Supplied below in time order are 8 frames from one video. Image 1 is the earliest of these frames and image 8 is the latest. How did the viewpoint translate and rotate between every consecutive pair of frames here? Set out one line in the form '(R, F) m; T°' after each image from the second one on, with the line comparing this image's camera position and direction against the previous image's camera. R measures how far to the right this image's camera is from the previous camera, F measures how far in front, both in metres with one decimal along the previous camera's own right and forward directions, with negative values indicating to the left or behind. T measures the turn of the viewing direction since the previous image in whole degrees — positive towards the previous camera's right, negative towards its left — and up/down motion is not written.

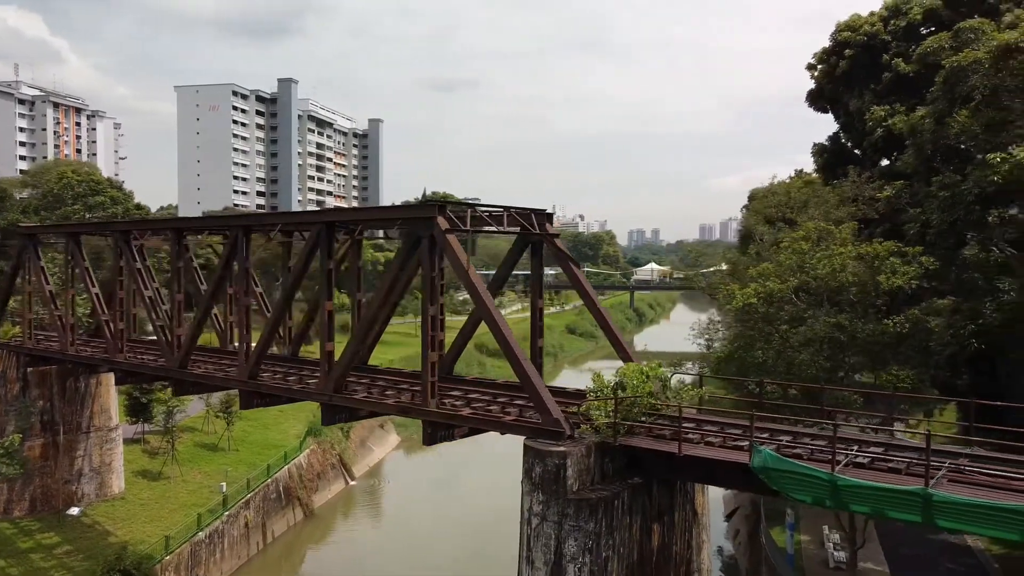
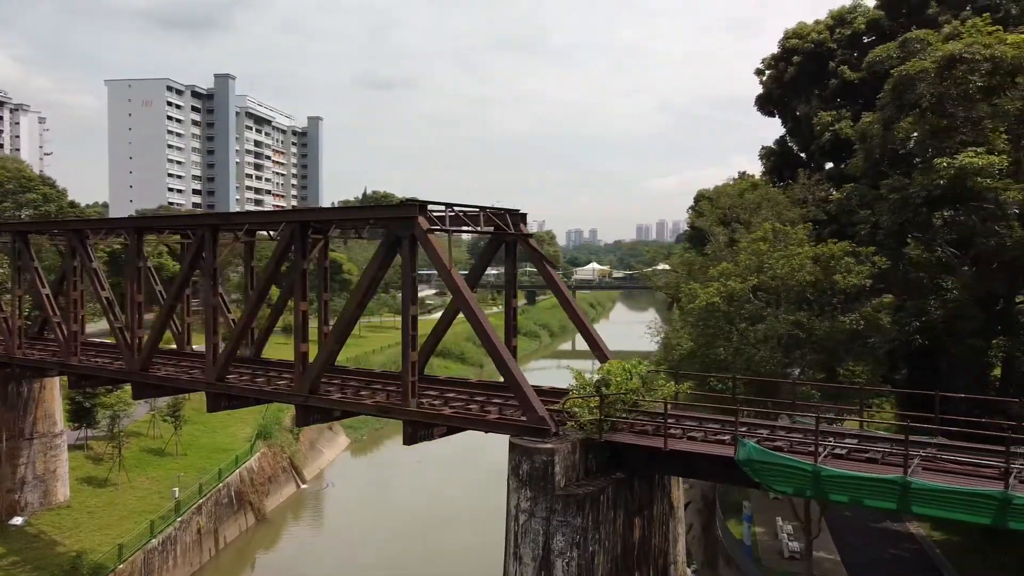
(-0.5, -0.1) m; +4°
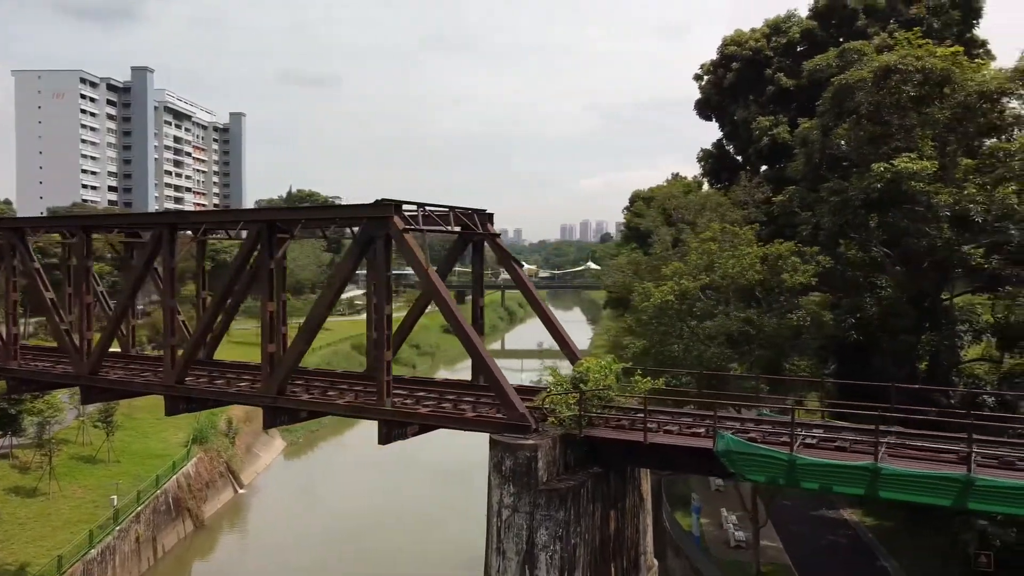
(-0.6, -0.1) m; +5°
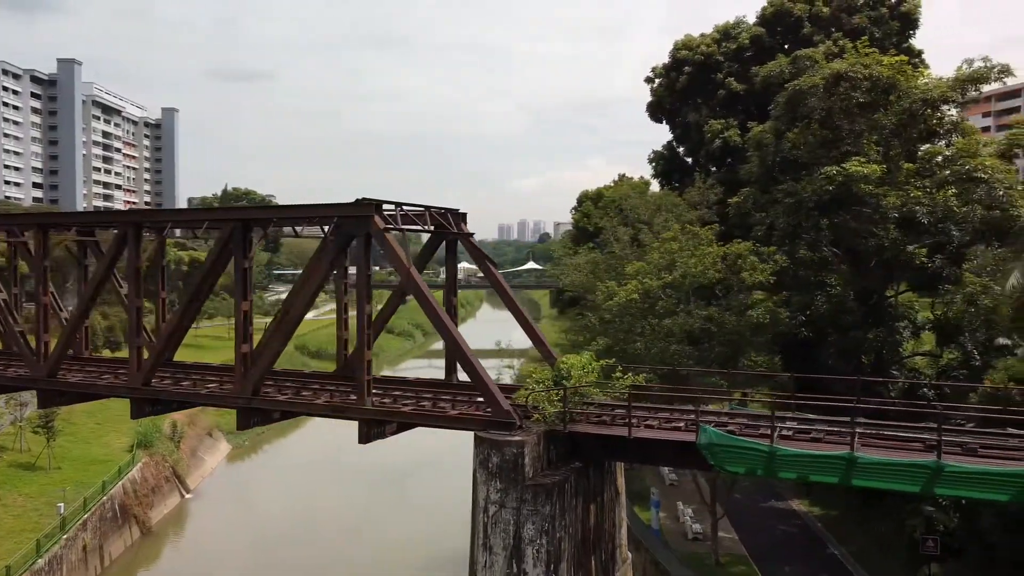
(-0.5, -0.1) m; +4°
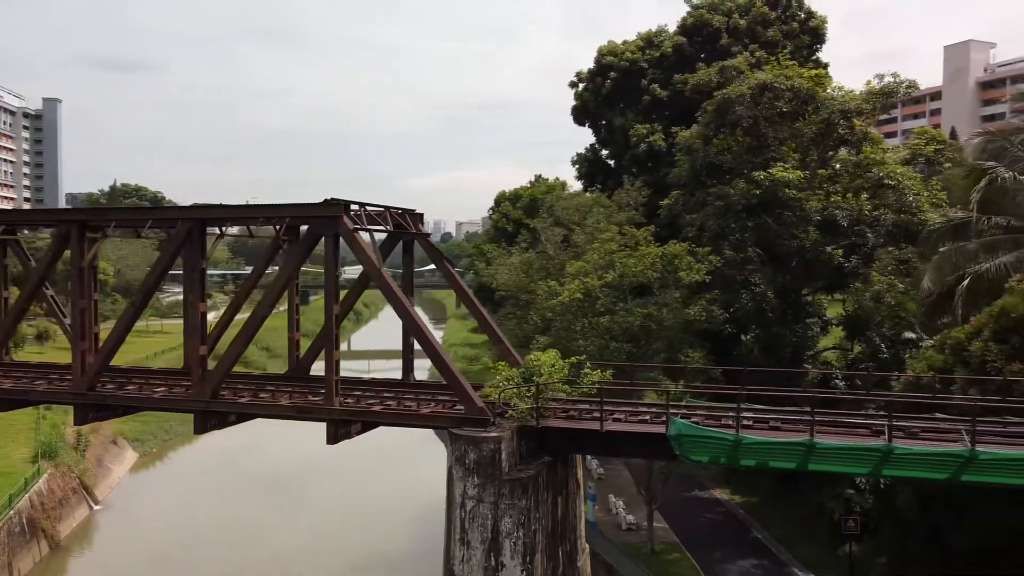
(-0.8, -0.2) m; +7°
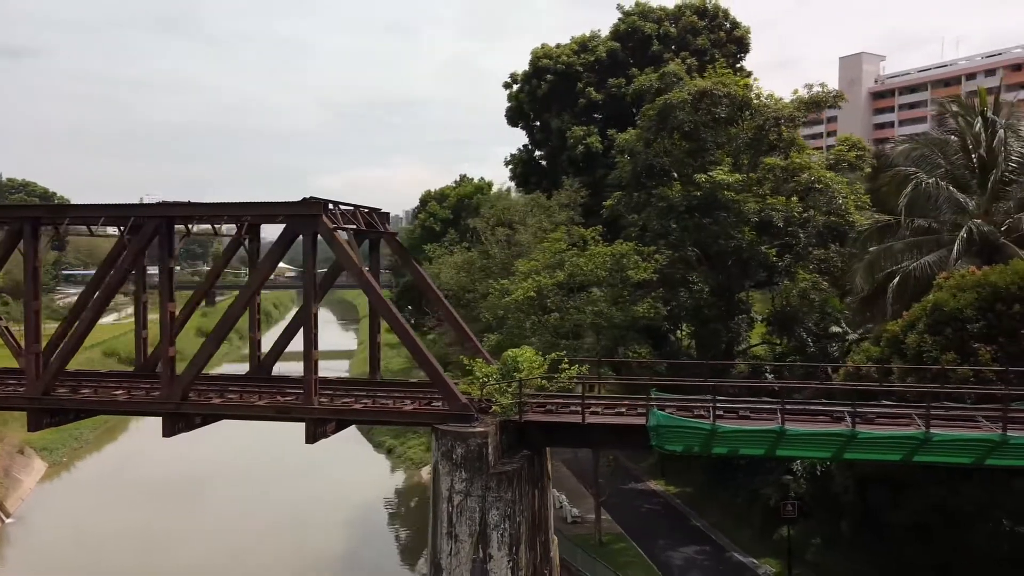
(-0.8, -0.2) m; +6°
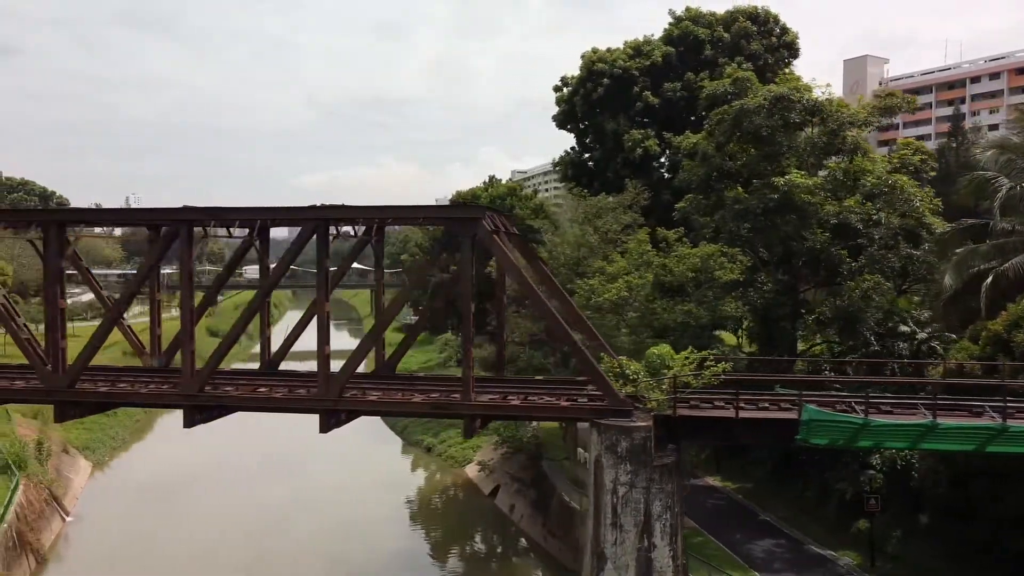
(-2.0, -0.4) m; +1°
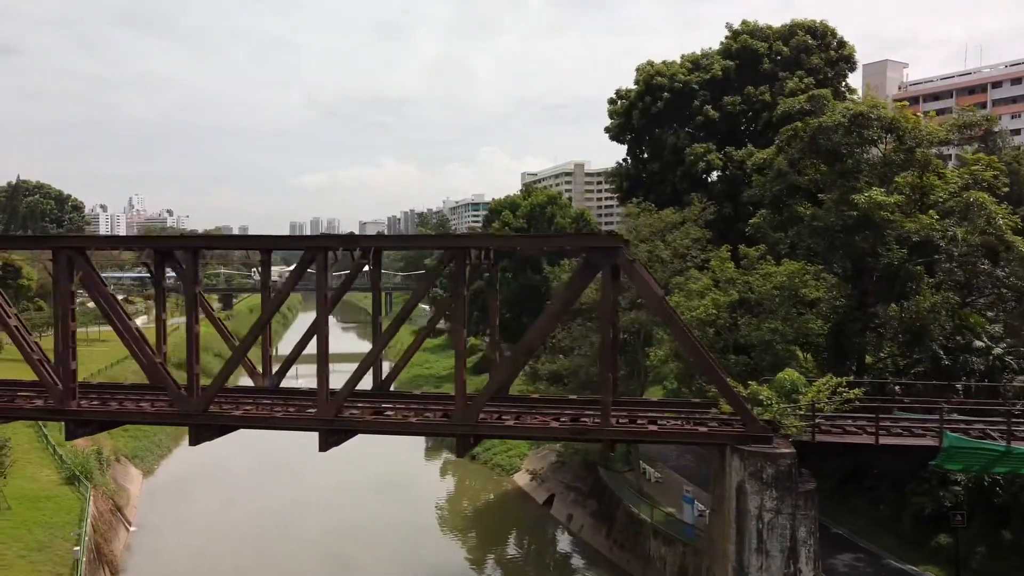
(-1.7, -0.2) m; 0°
